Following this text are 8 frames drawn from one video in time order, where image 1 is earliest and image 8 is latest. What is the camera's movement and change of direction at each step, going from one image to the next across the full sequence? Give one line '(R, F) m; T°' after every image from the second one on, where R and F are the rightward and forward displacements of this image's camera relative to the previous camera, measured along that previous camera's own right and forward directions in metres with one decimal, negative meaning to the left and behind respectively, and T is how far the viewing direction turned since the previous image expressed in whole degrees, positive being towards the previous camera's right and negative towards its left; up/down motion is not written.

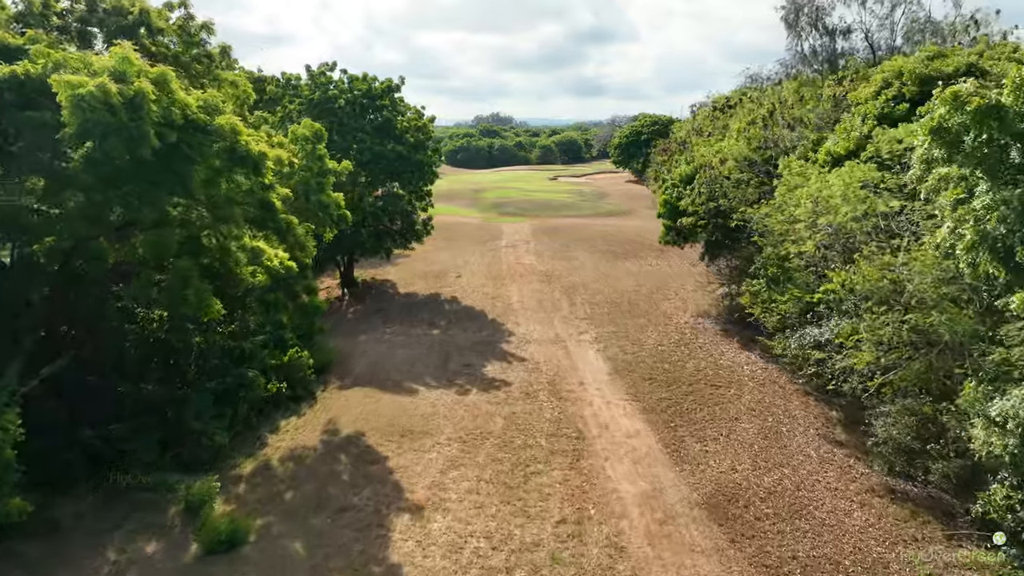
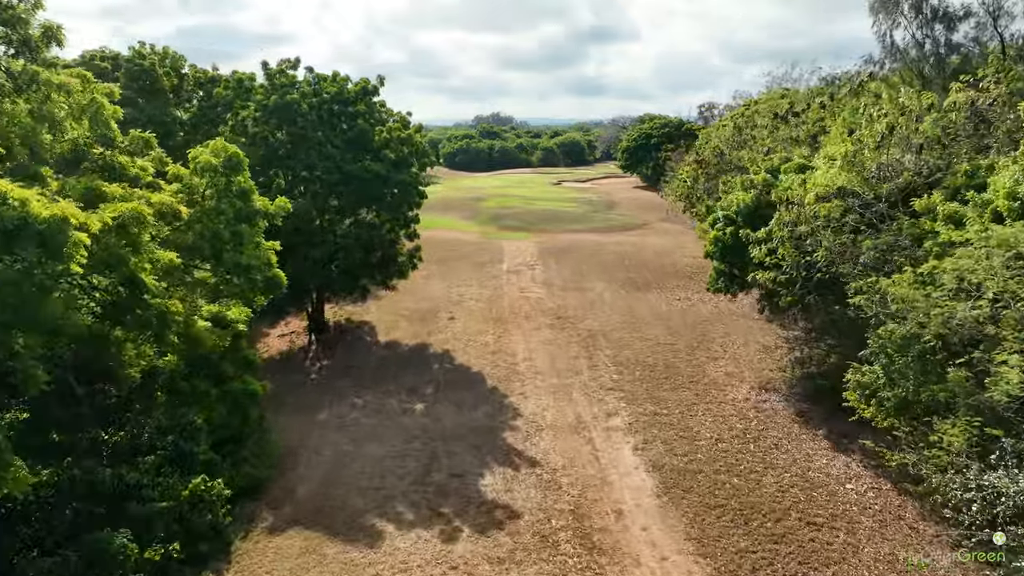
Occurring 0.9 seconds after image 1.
(-0.1, +5.0) m; 0°
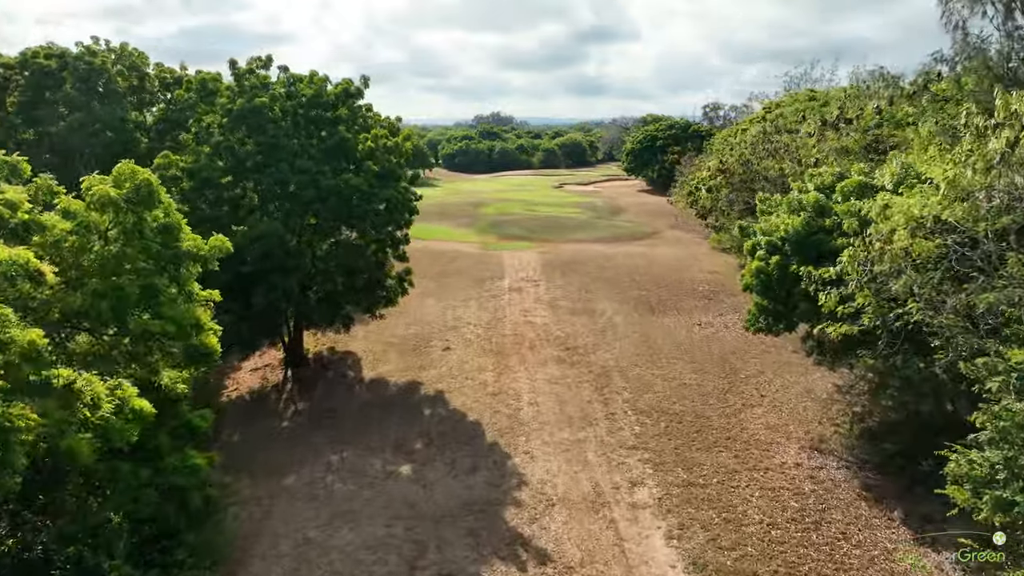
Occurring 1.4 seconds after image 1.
(-0.1, +2.7) m; 0°
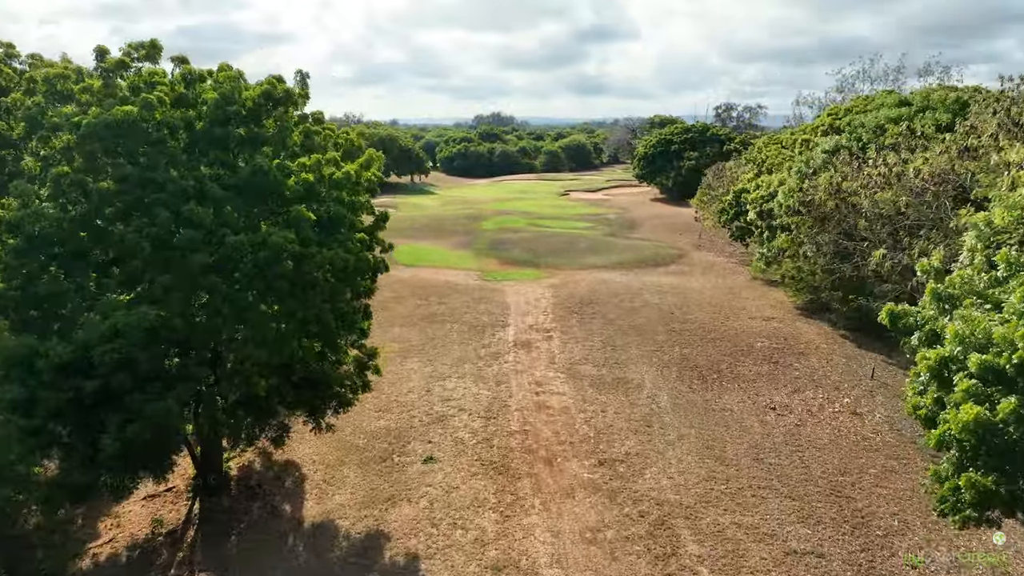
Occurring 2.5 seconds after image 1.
(-0.2, +6.4) m; 0°
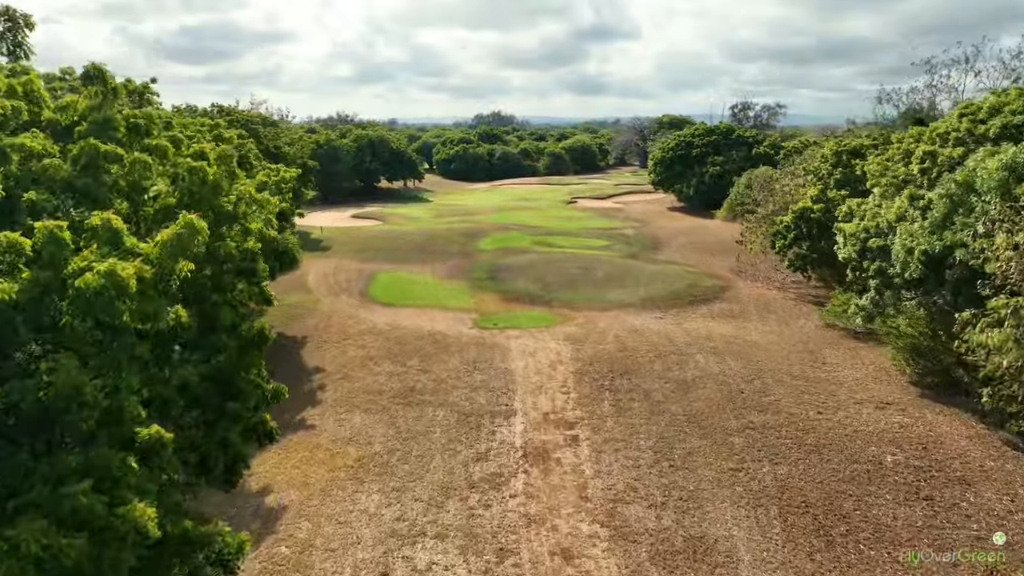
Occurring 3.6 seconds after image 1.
(-0.2, +7.7) m; 0°
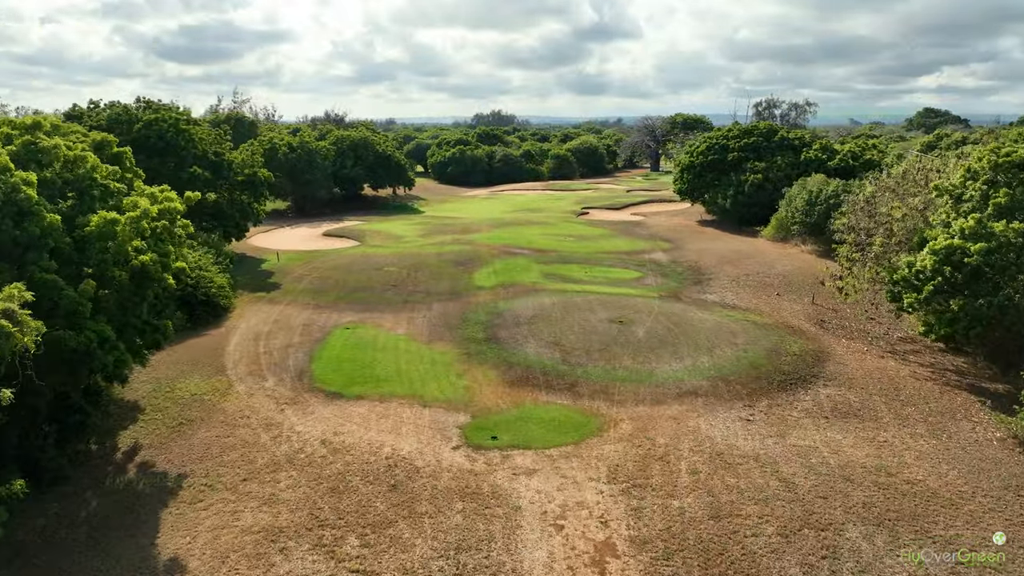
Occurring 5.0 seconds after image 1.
(-0.2, +10.1) m; 0°
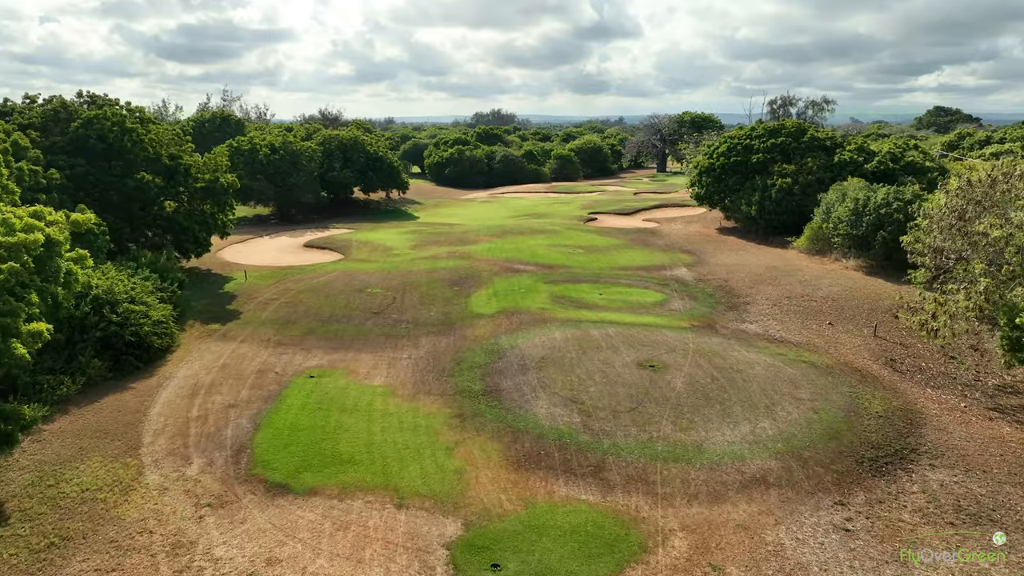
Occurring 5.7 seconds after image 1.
(-0.2, +5.3) m; 0°
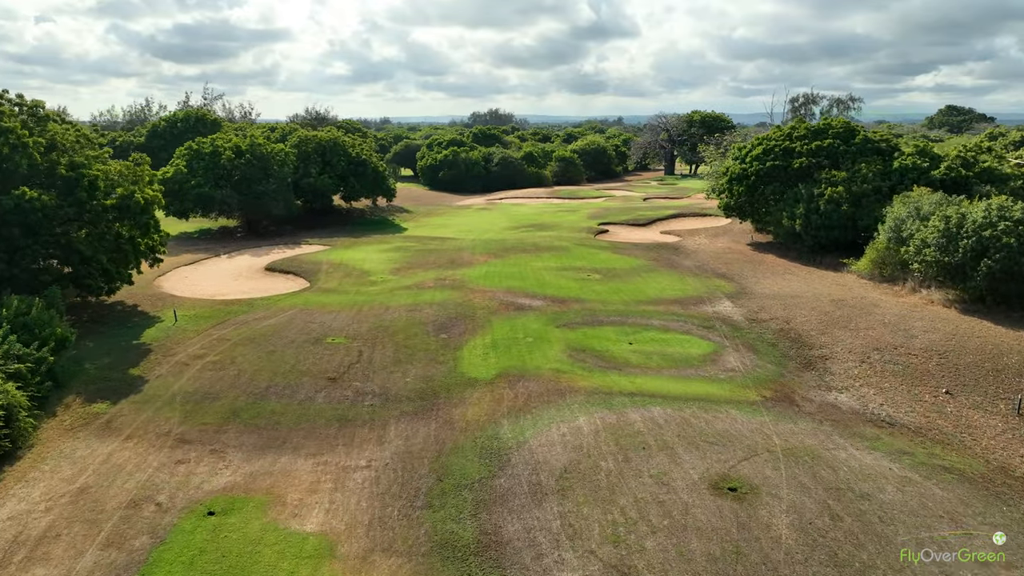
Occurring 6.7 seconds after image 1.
(-0.2, +7.6) m; 0°
